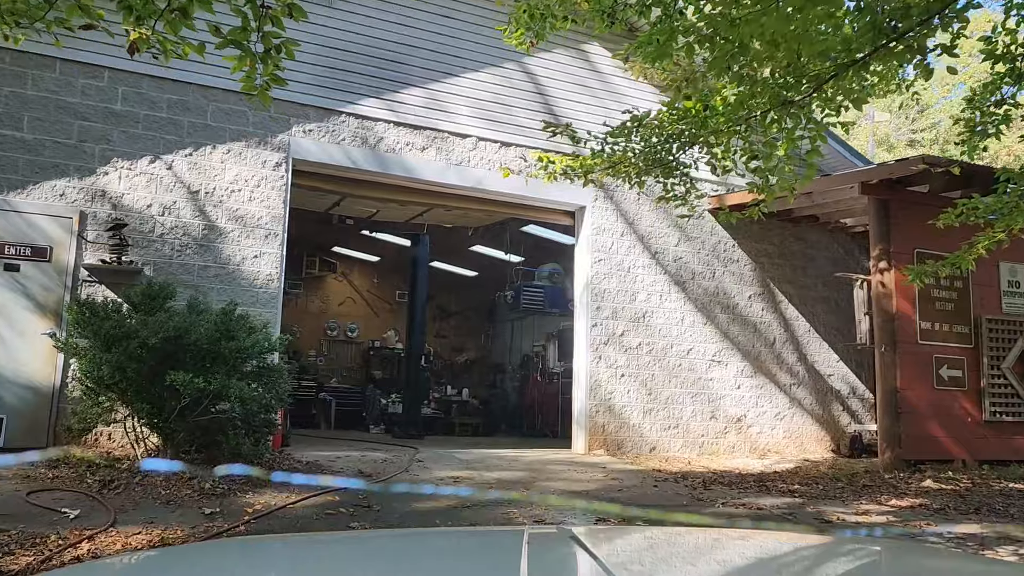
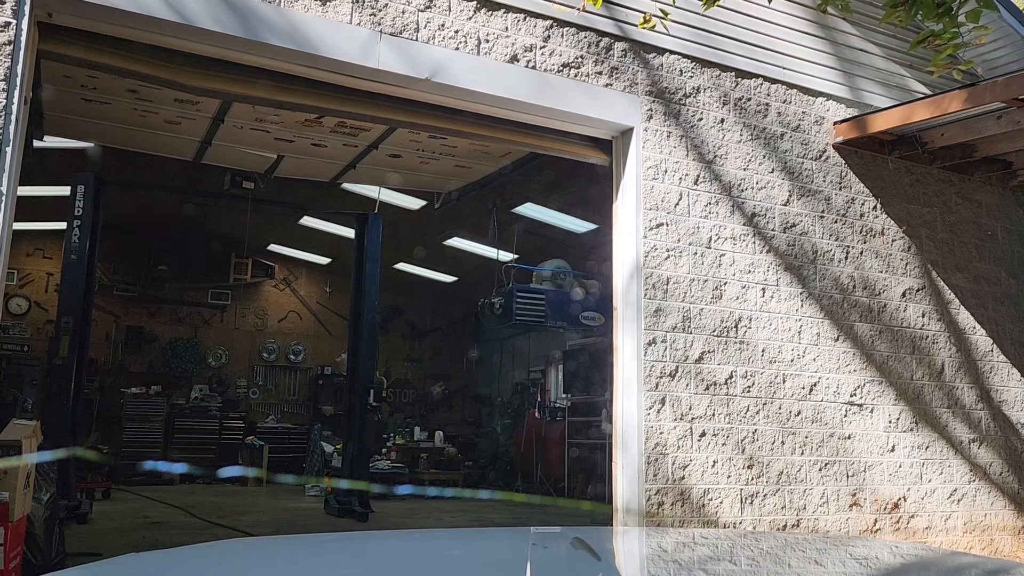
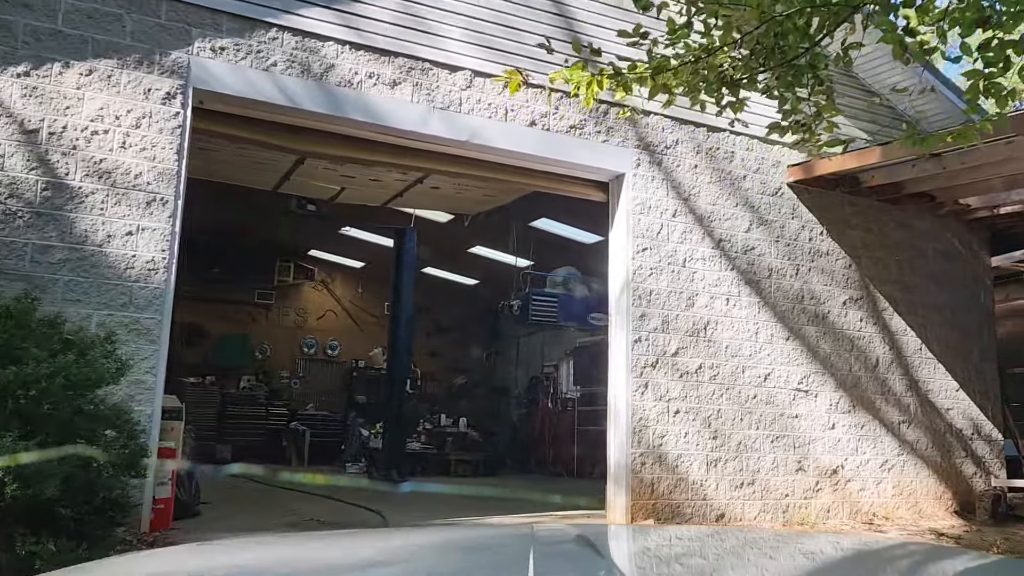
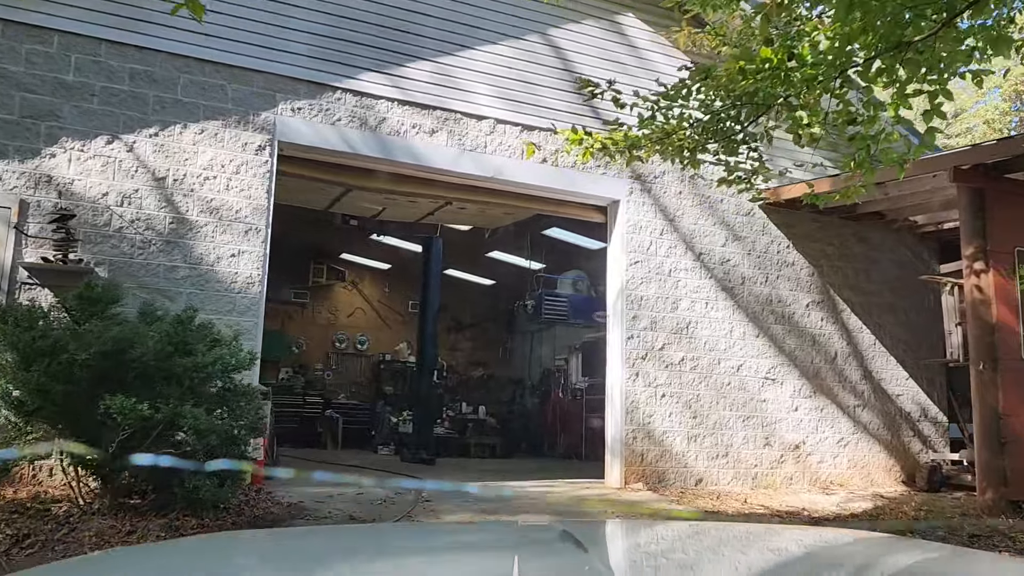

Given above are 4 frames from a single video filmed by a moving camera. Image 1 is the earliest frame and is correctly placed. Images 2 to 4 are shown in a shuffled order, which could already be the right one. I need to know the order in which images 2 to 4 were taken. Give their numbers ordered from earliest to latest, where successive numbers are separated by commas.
4, 3, 2
